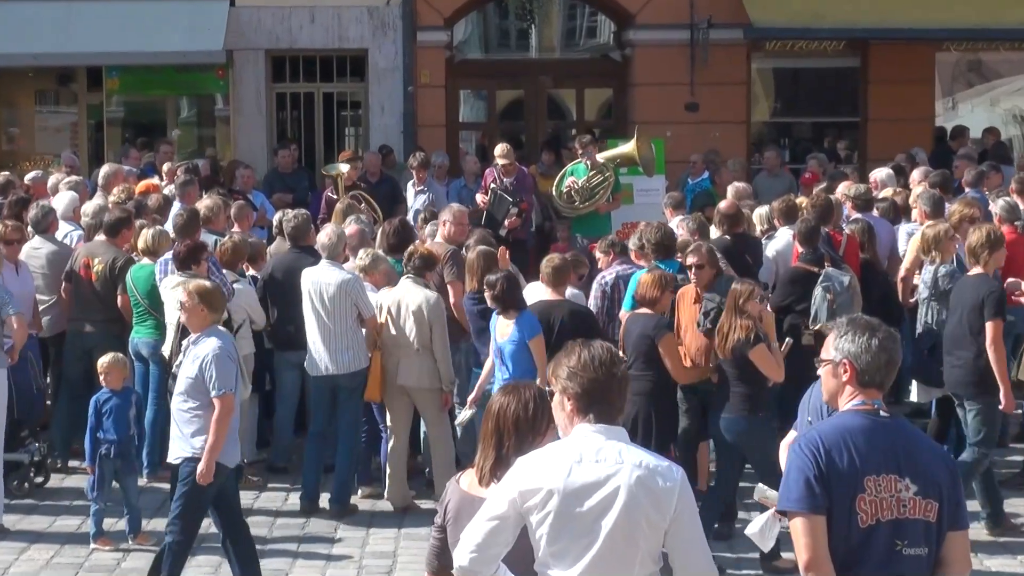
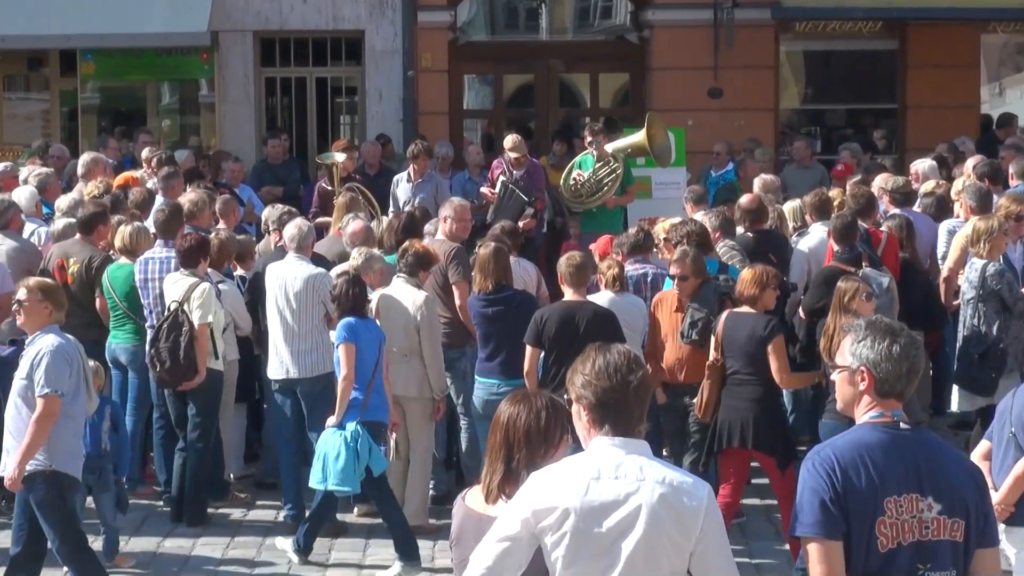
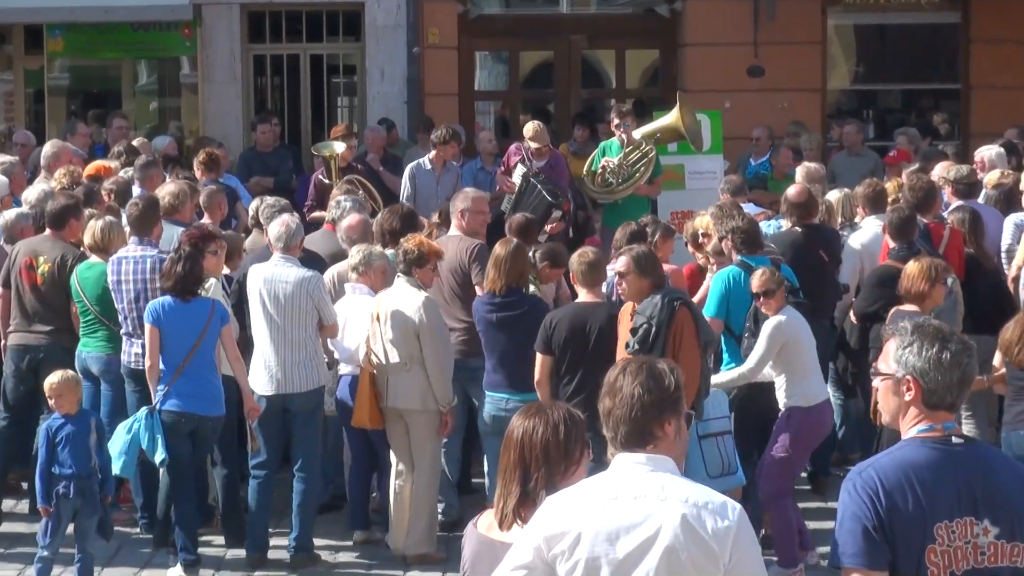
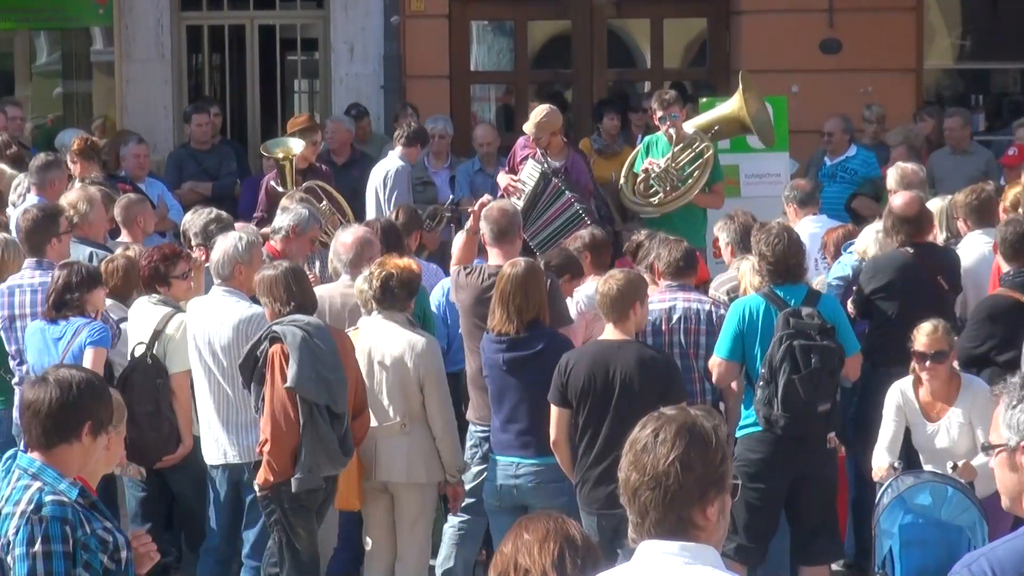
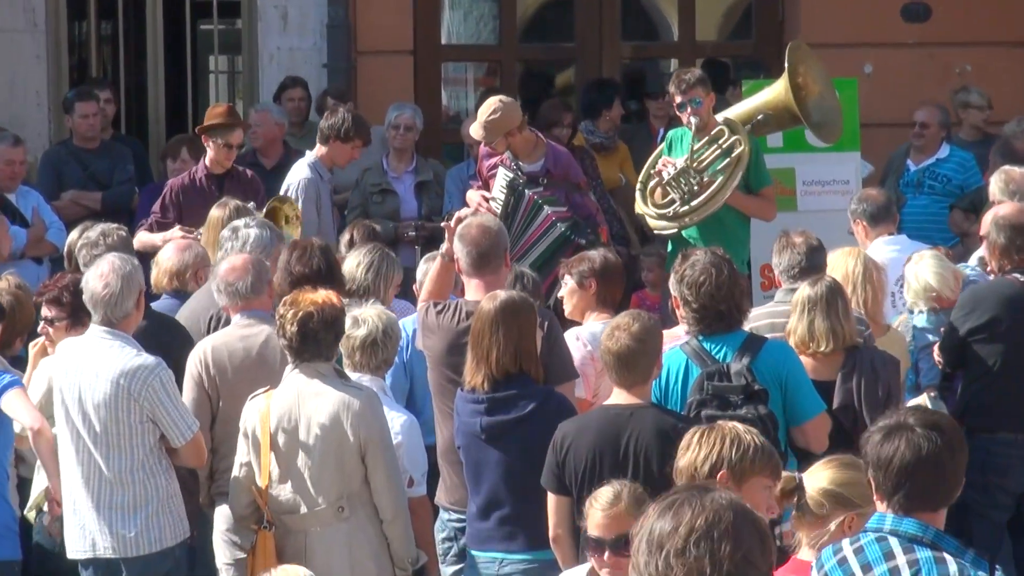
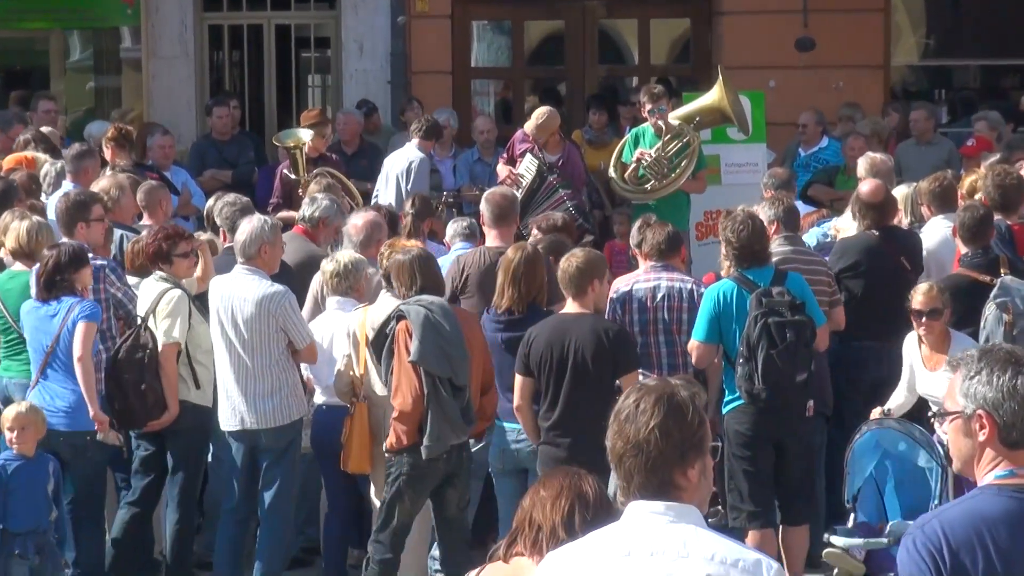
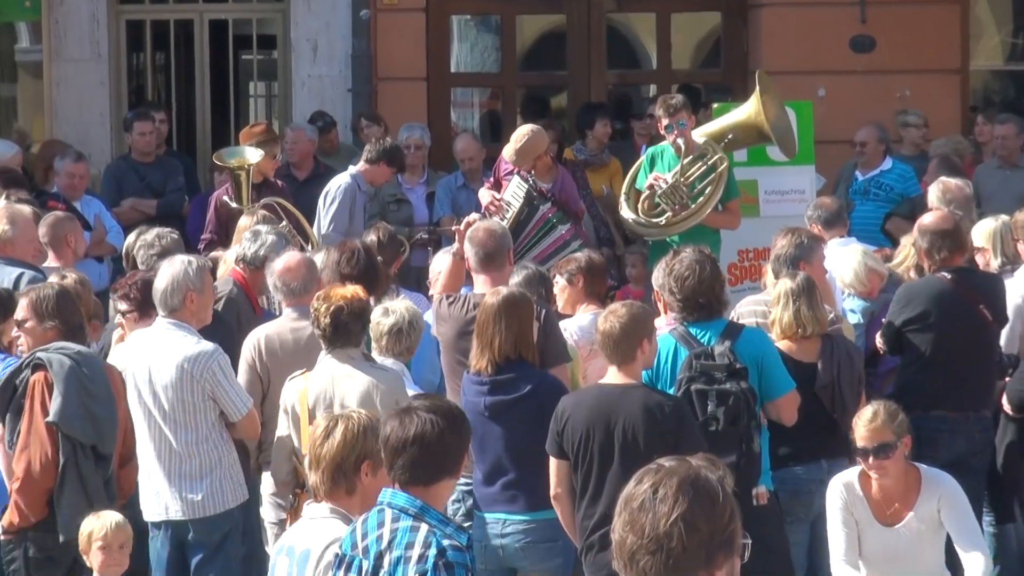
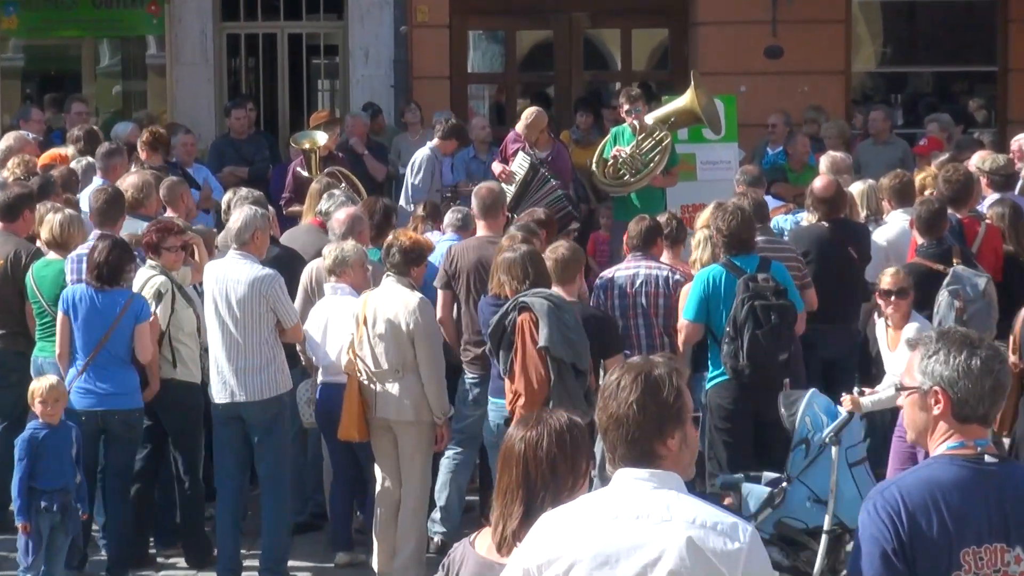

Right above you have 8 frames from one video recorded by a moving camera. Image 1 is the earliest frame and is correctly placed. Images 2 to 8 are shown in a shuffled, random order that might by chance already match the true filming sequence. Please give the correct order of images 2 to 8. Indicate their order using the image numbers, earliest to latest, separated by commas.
2, 3, 8, 6, 4, 7, 5
